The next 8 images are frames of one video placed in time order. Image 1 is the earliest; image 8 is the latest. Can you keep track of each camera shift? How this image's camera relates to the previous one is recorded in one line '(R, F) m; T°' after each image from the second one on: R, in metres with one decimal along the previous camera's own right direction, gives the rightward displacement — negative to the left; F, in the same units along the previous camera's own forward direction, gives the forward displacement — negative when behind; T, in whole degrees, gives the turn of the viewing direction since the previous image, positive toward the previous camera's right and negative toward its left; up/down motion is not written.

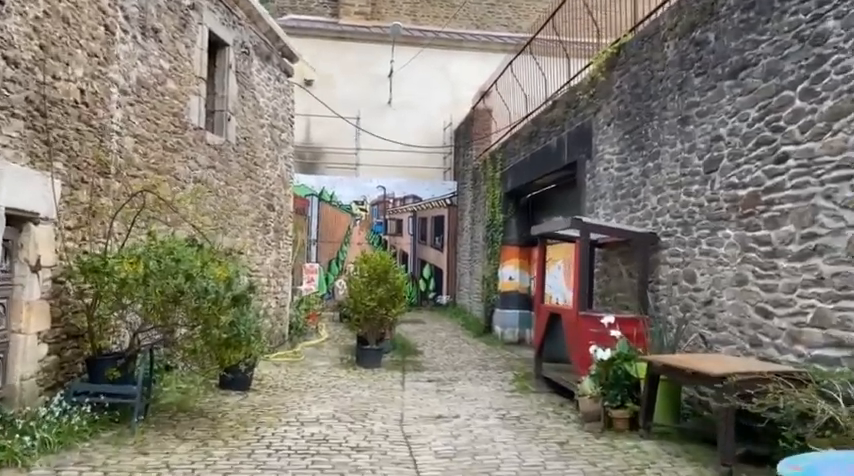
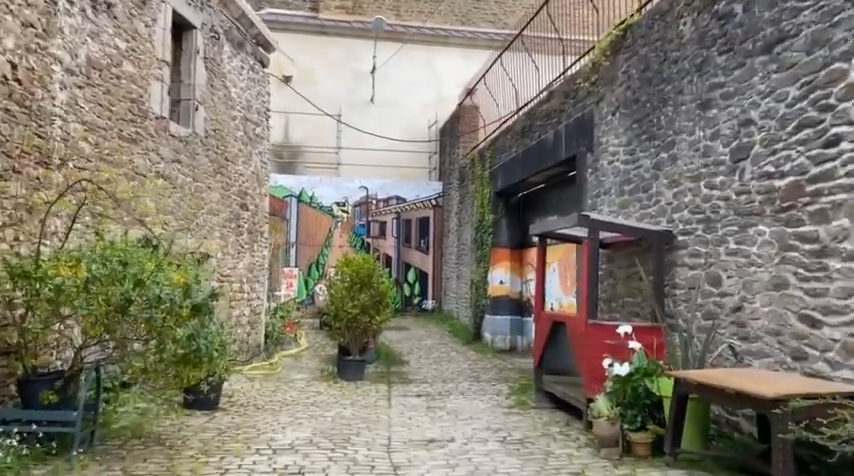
(-0.1, +0.7) m; +2°
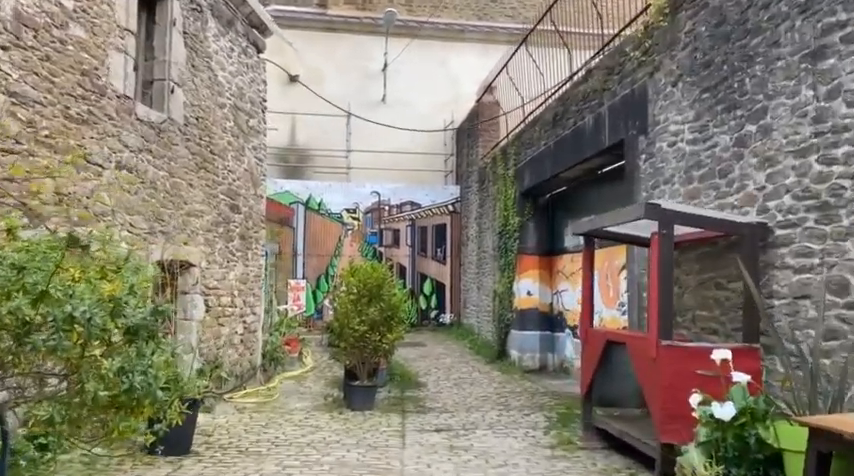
(0.0, +1.3) m; -1°
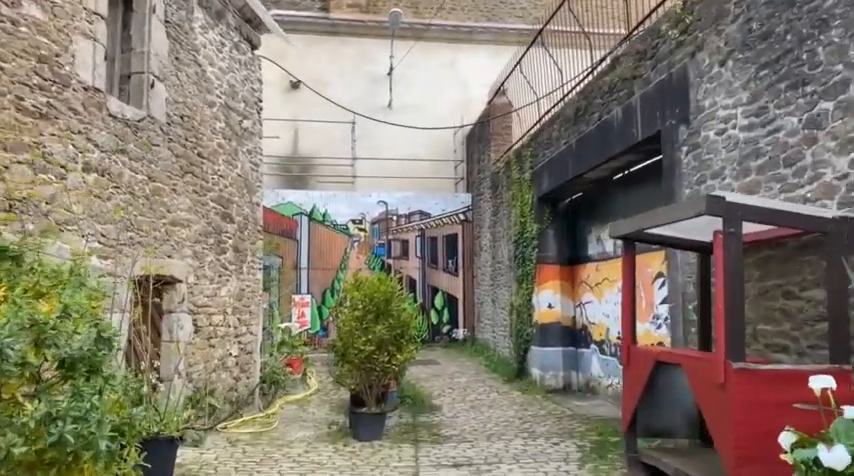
(0.0, +0.8) m; -1°
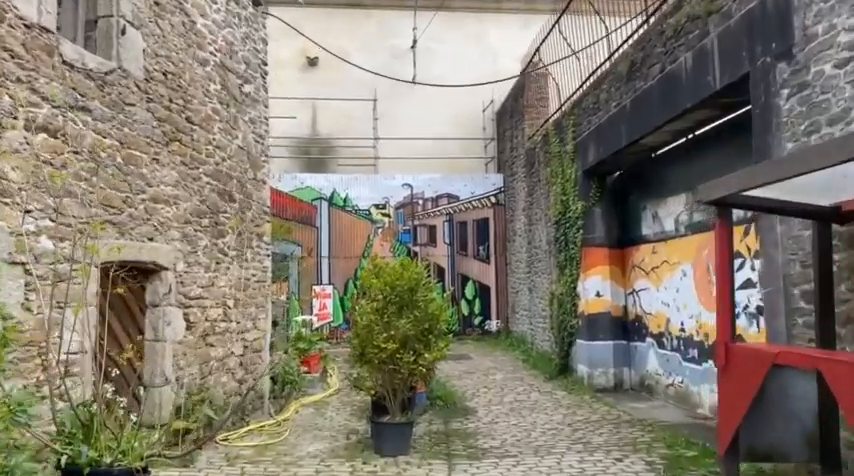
(0.0, +1.1) m; -2°
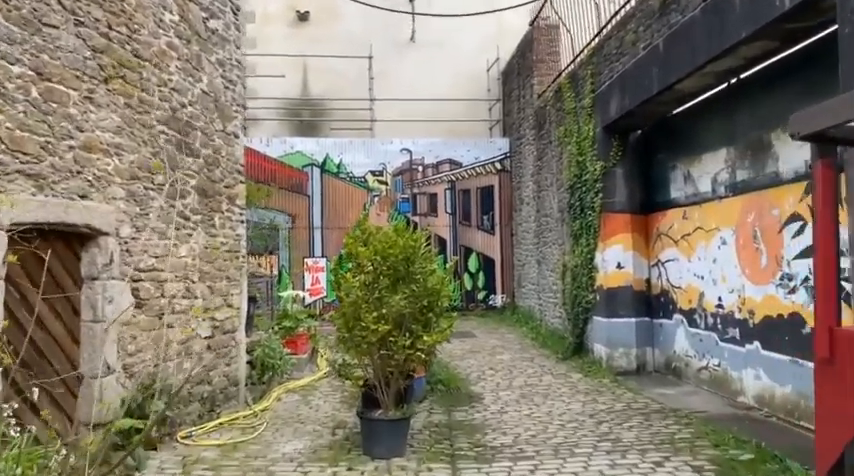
(0.0, +1.0) m; 0°
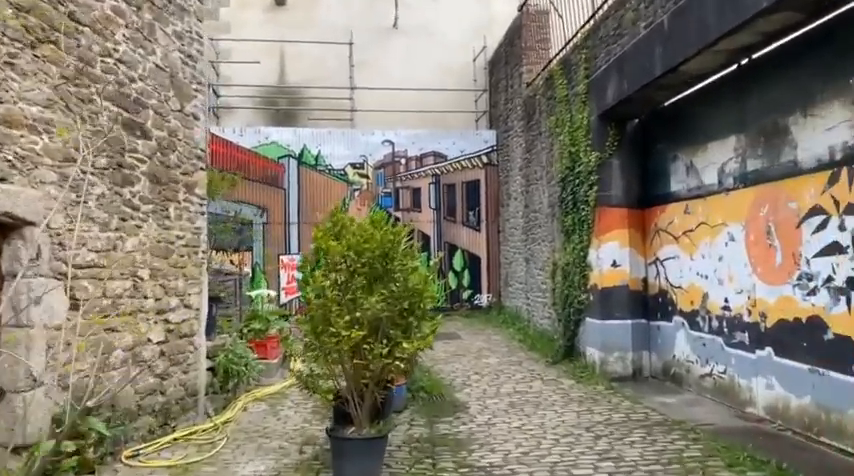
(0.0, +0.6) m; +1°
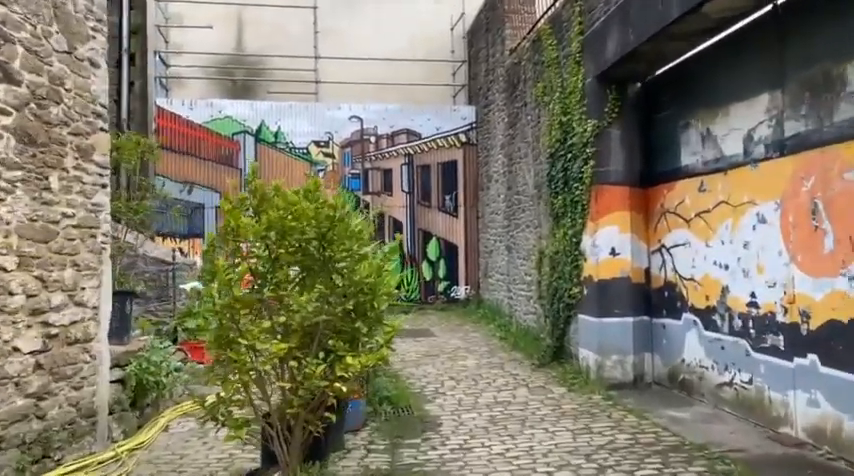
(+0.1, +1.2) m; +2°
